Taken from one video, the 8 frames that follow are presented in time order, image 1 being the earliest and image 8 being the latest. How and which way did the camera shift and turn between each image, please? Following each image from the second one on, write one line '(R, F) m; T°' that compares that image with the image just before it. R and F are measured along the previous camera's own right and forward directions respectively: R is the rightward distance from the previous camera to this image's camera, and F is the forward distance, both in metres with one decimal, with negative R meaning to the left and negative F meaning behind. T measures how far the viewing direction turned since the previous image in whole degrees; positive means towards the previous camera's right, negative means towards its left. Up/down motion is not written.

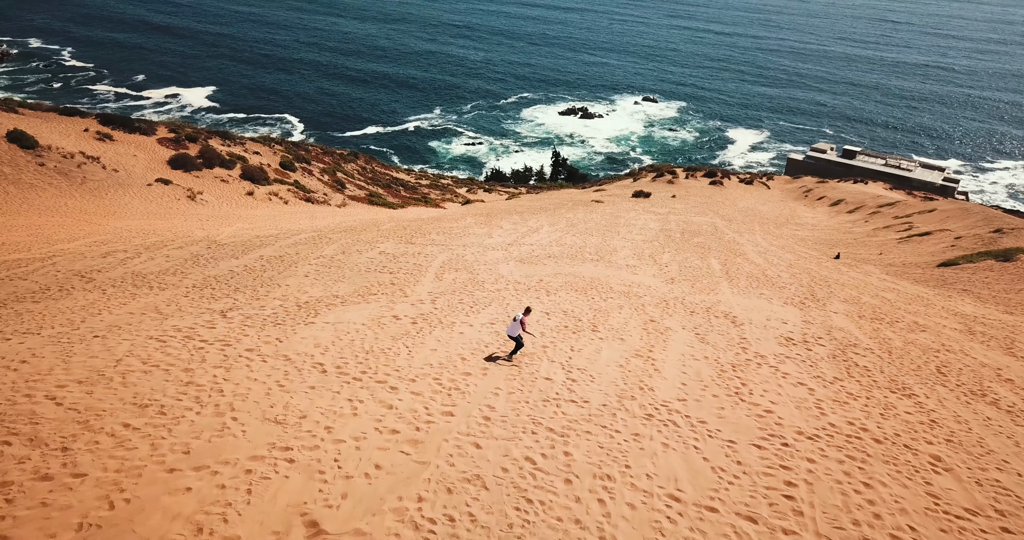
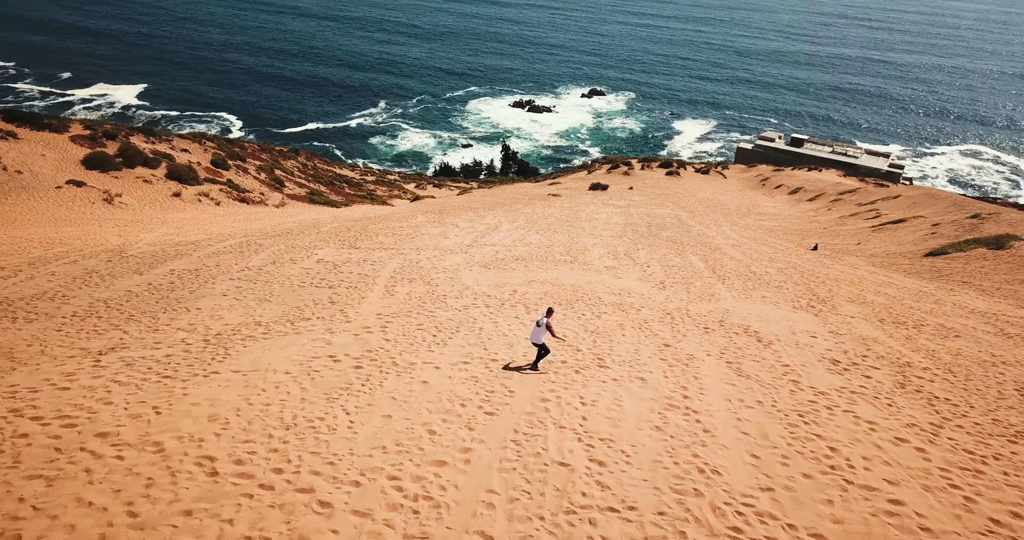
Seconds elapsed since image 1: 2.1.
(-0.3, +3.2) m; +4°
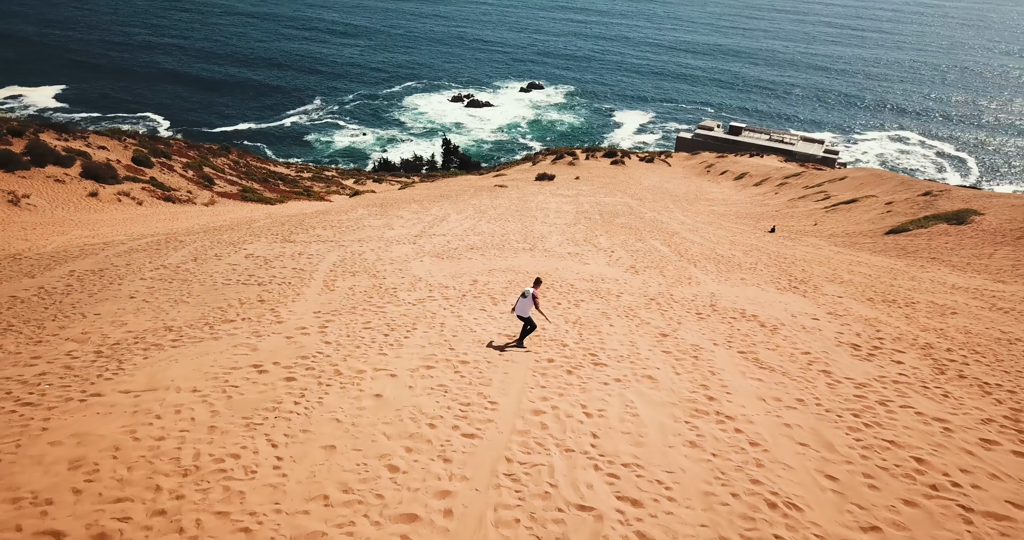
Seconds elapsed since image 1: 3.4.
(-0.3, +1.9) m; +4°
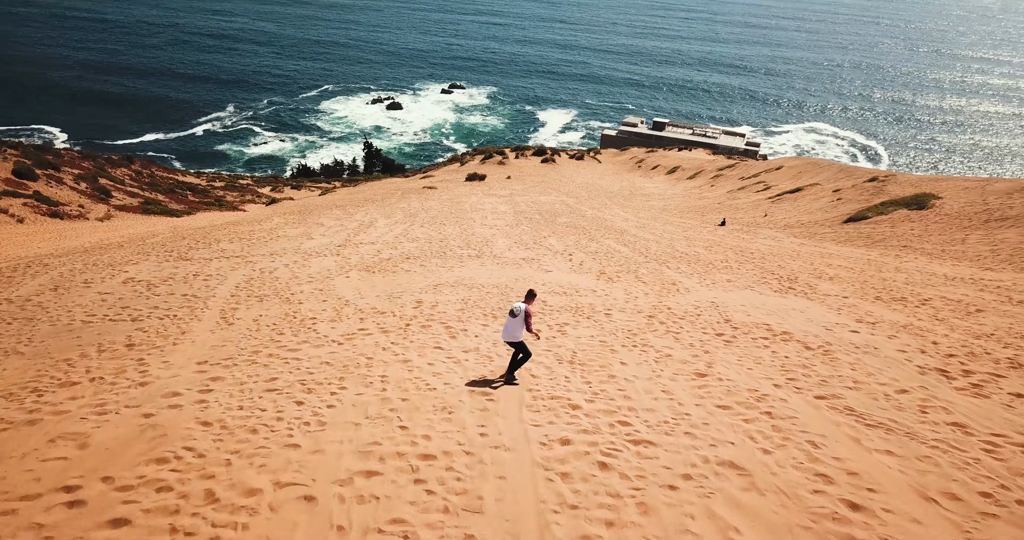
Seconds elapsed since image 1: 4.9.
(-0.4, +2.9) m; +5°
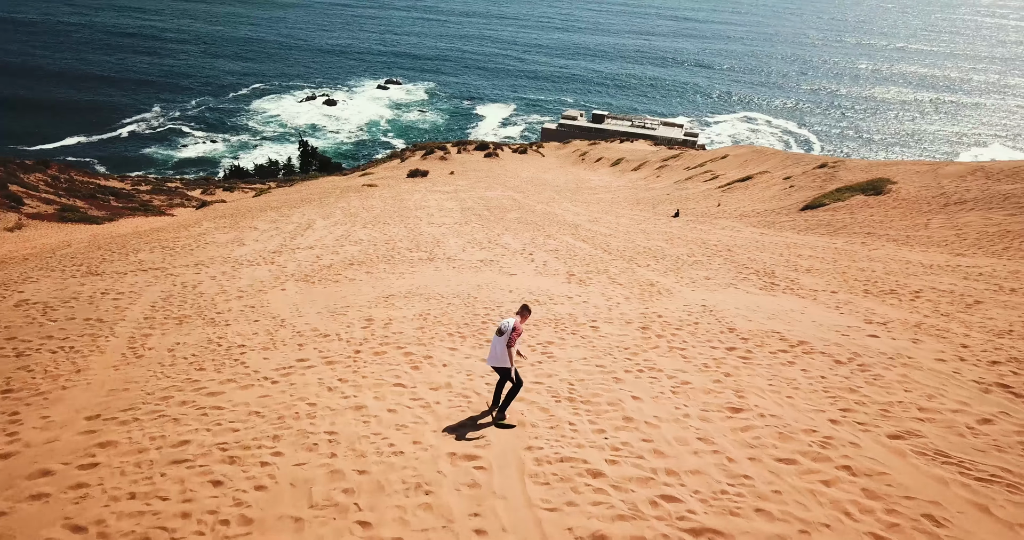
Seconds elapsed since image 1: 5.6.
(-0.3, +1.5) m; +4°
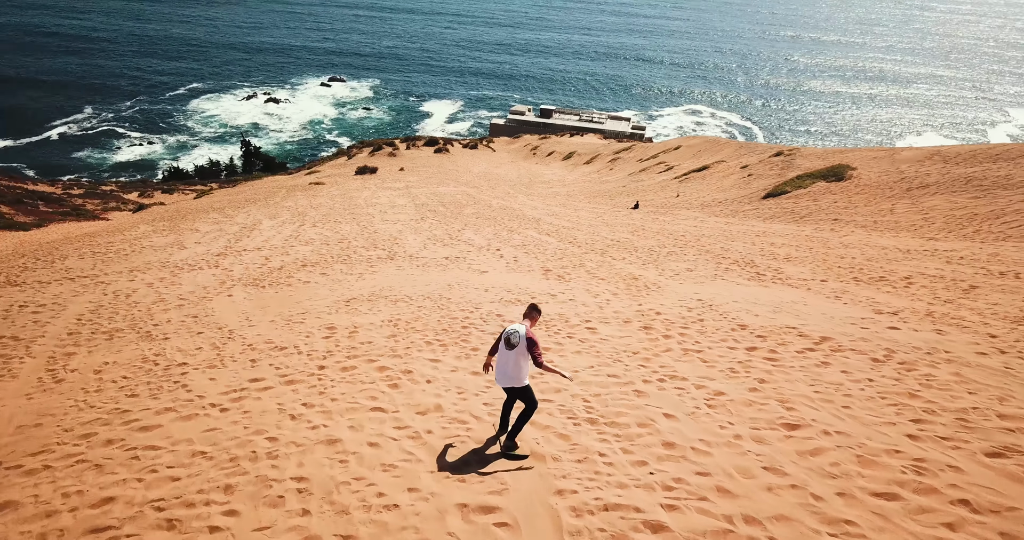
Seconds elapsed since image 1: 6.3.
(-0.3, +1.0) m; +4°
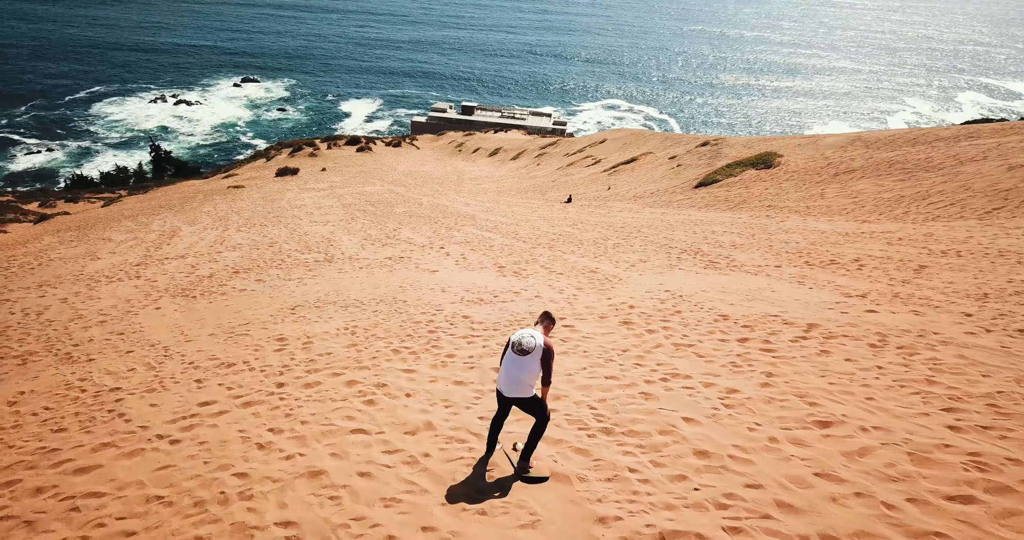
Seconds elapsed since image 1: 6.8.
(-0.4, +0.6) m; +6°
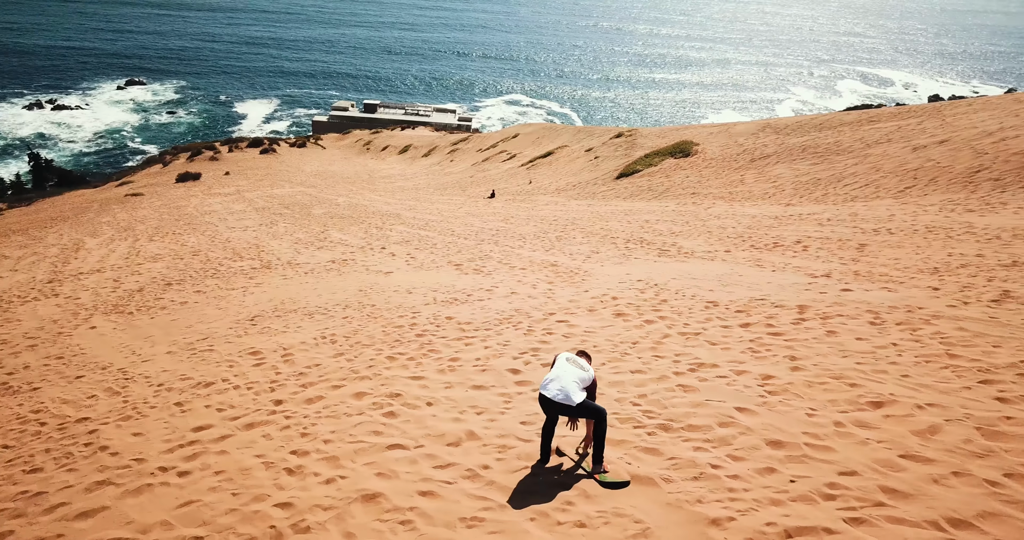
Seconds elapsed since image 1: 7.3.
(-0.7, +0.3) m; +7°
